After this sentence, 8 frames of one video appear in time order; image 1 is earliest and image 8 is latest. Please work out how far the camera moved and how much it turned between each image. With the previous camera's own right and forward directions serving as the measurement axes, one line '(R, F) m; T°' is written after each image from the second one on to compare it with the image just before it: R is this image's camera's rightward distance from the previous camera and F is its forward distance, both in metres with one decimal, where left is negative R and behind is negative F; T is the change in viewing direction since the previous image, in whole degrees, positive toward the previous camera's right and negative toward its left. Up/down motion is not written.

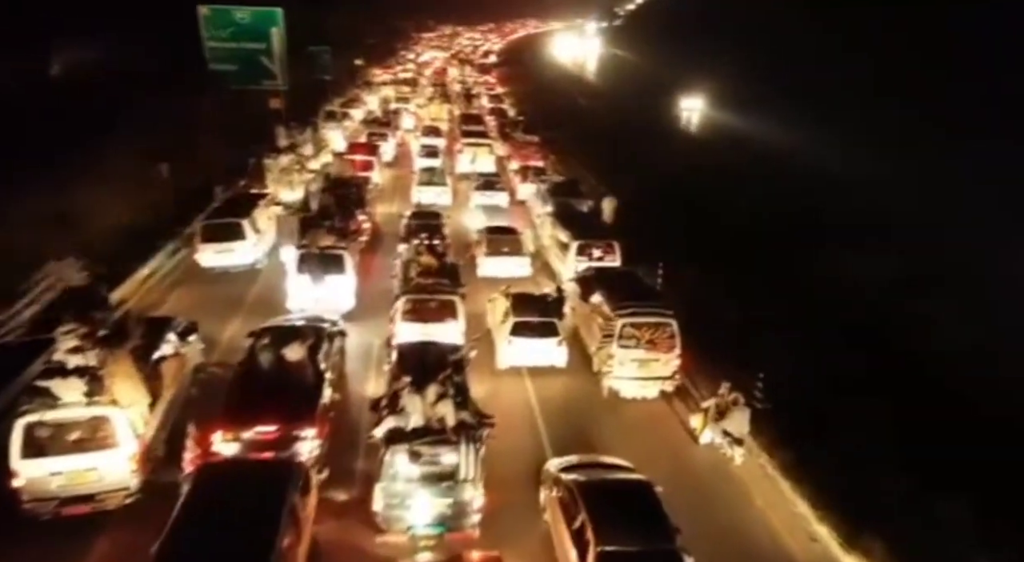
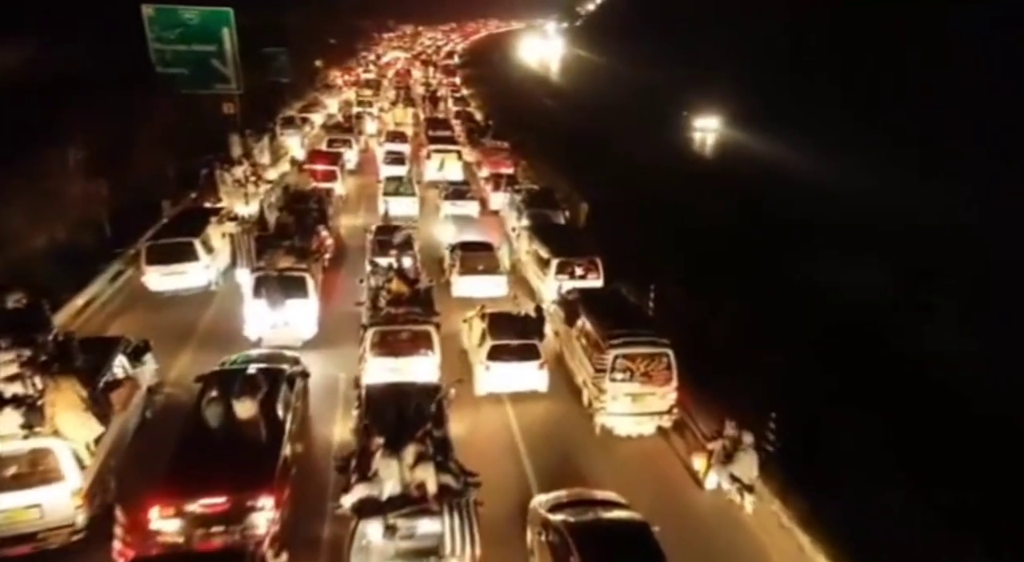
(-0.2, +1.1) m; +3°
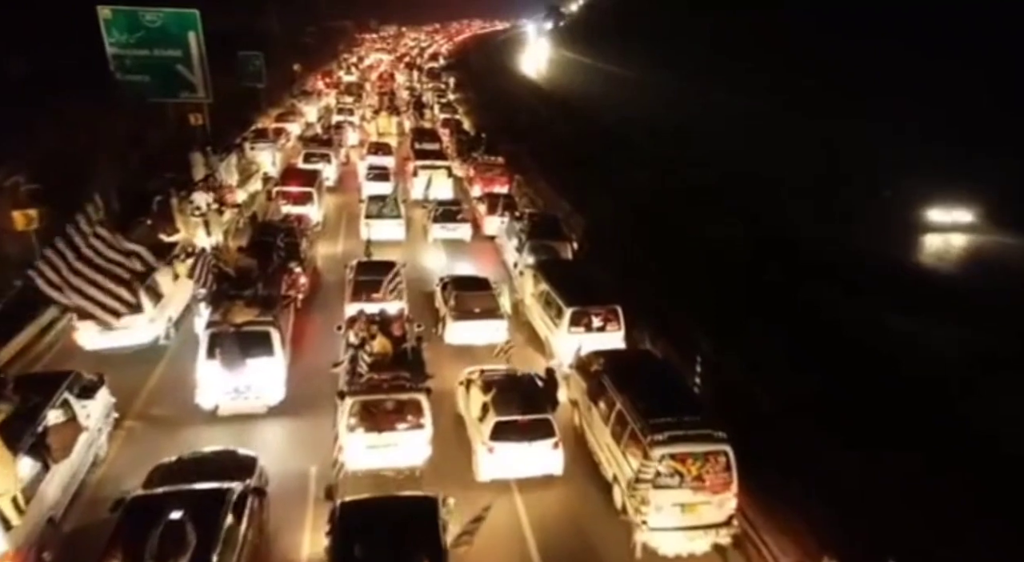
(-0.4, +2.4) m; +1°
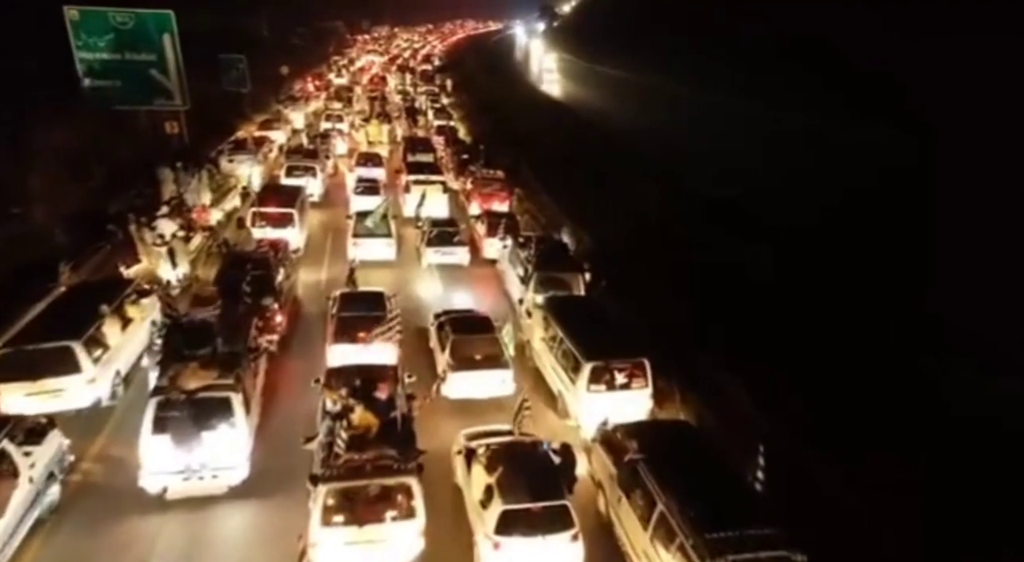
(-0.2, +1.9) m; +1°
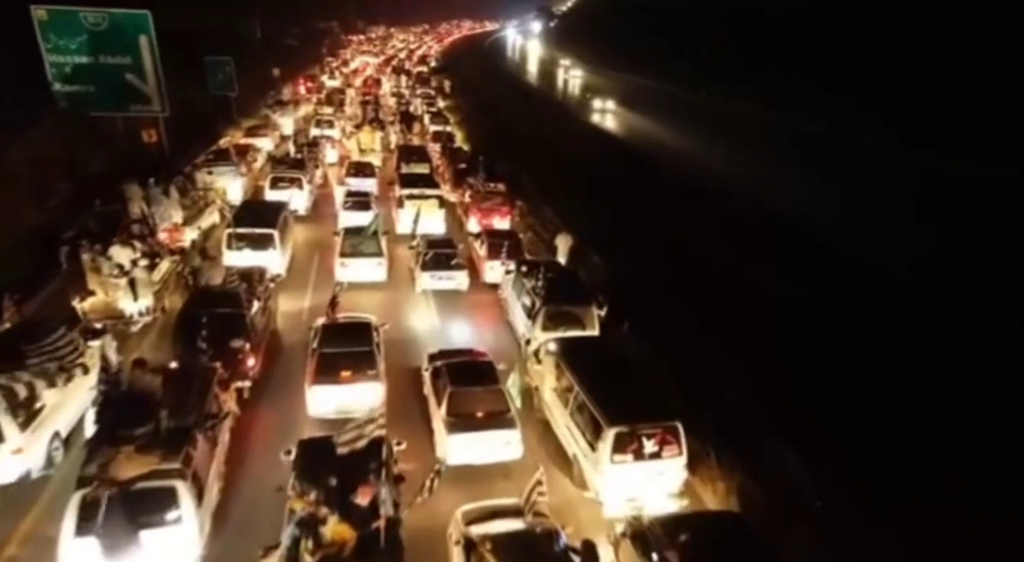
(-0.2, +1.8) m; 0°
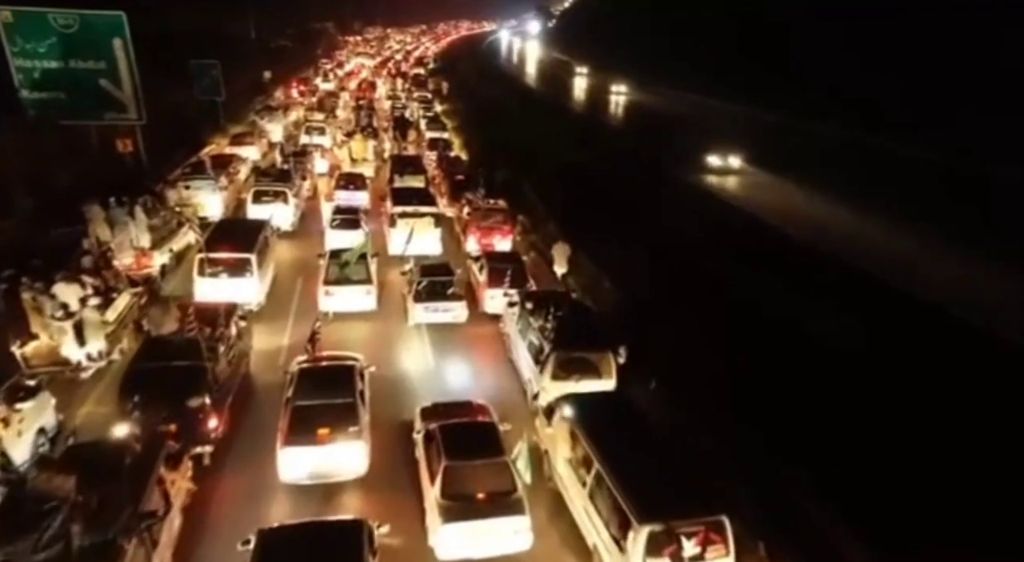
(-0.1, +1.7) m; 0°
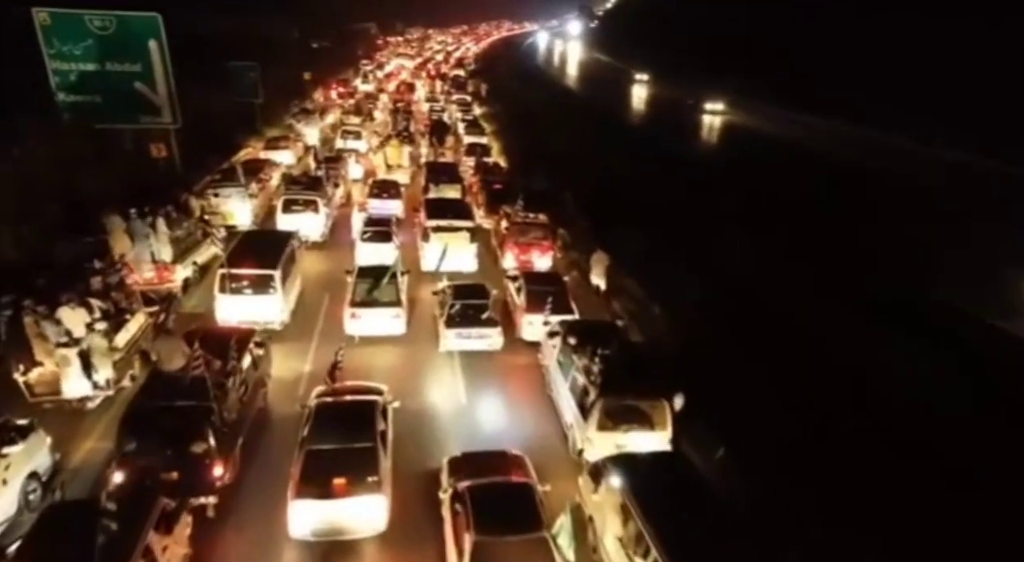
(-0.1, +1.3) m; -3°
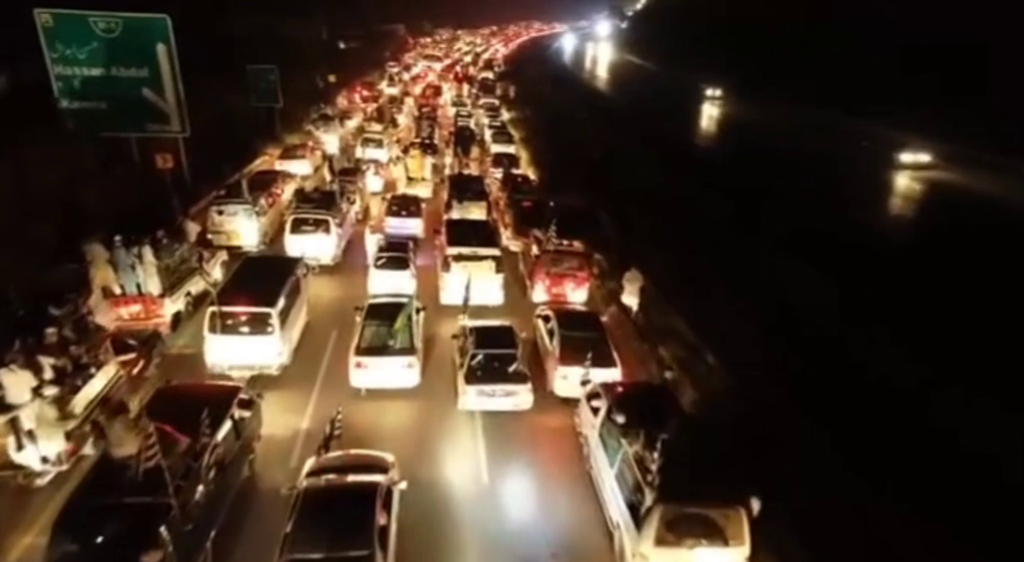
(-0.1, +2.1) m; -2°
